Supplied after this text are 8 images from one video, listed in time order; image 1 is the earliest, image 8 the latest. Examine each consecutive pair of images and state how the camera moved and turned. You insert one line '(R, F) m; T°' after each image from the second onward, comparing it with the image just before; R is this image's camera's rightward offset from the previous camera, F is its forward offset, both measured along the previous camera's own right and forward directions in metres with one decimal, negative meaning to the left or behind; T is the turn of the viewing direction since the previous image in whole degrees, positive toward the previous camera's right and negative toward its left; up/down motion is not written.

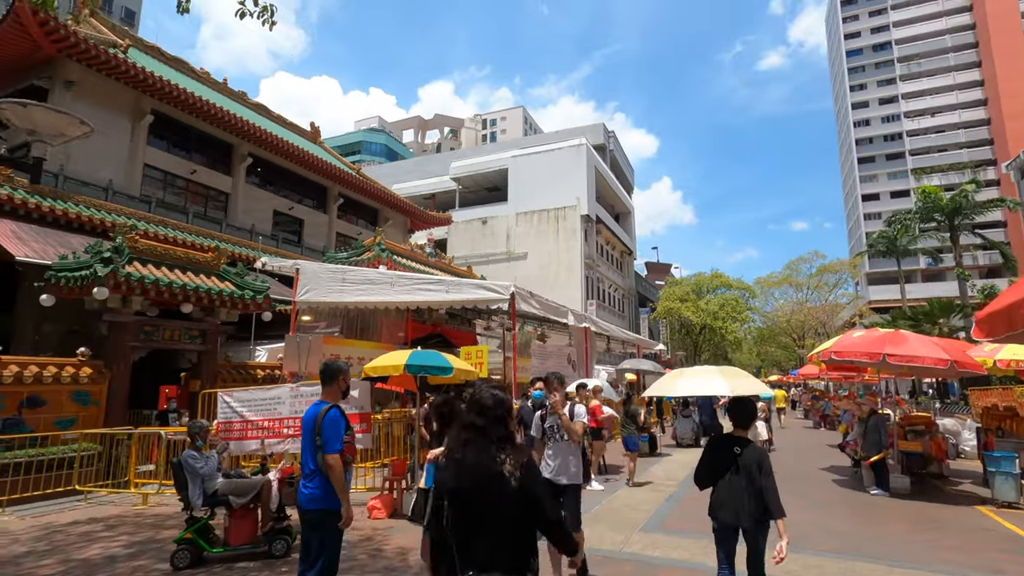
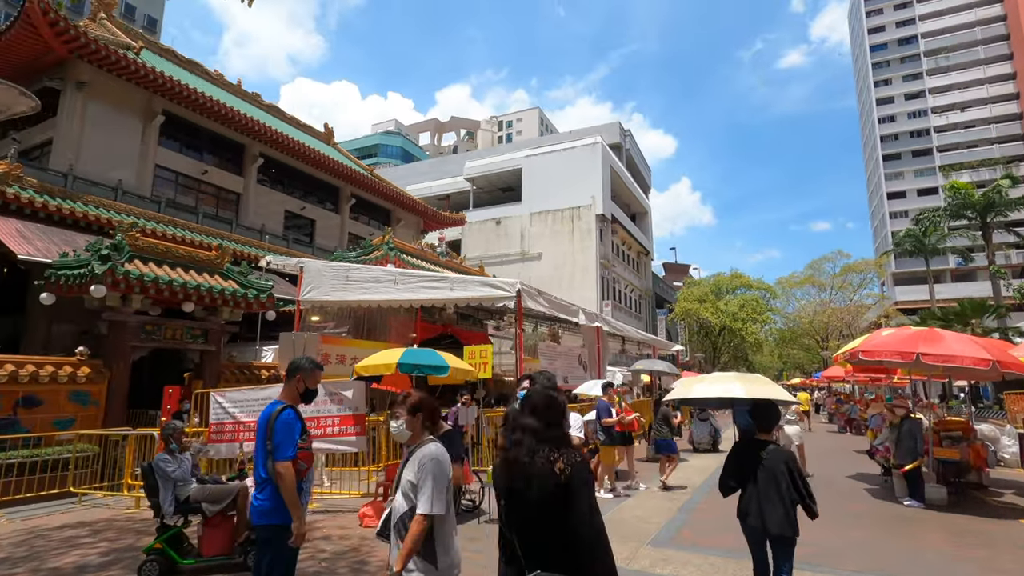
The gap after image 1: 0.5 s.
(+0.2, +0.4) m; -2°
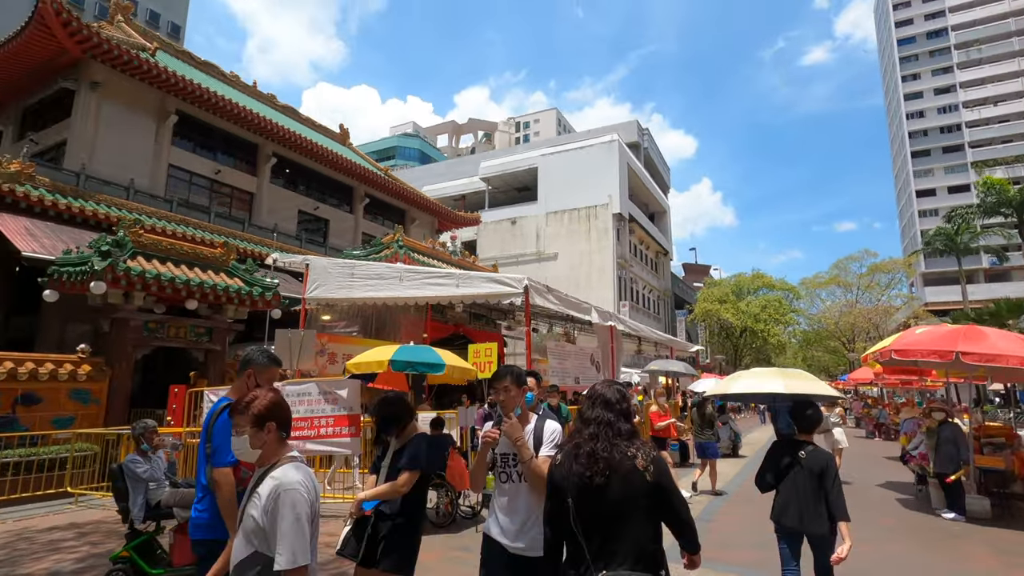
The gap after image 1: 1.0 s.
(+0.2, +0.4) m; -2°
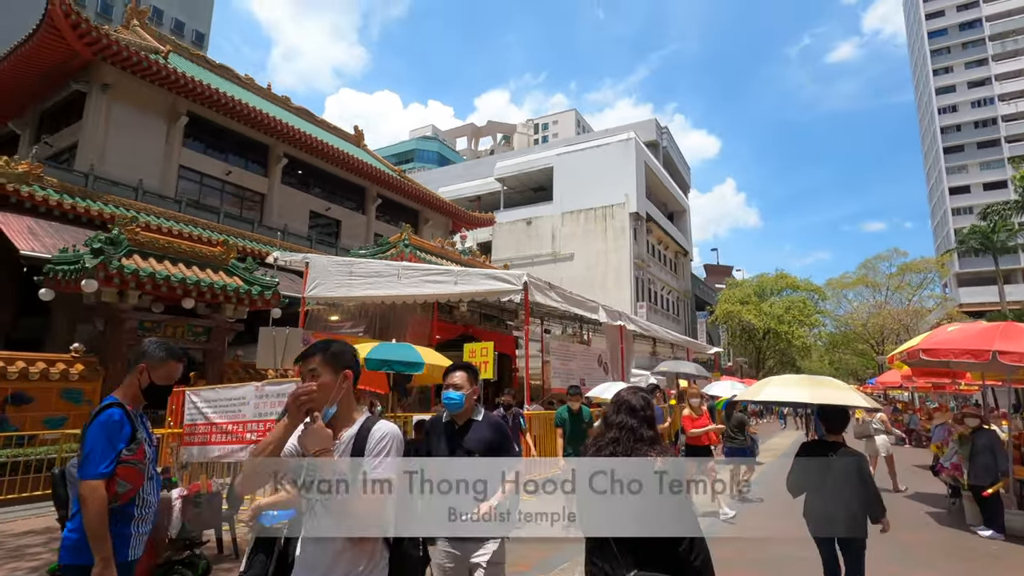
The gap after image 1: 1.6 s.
(+0.3, +0.4) m; -2°
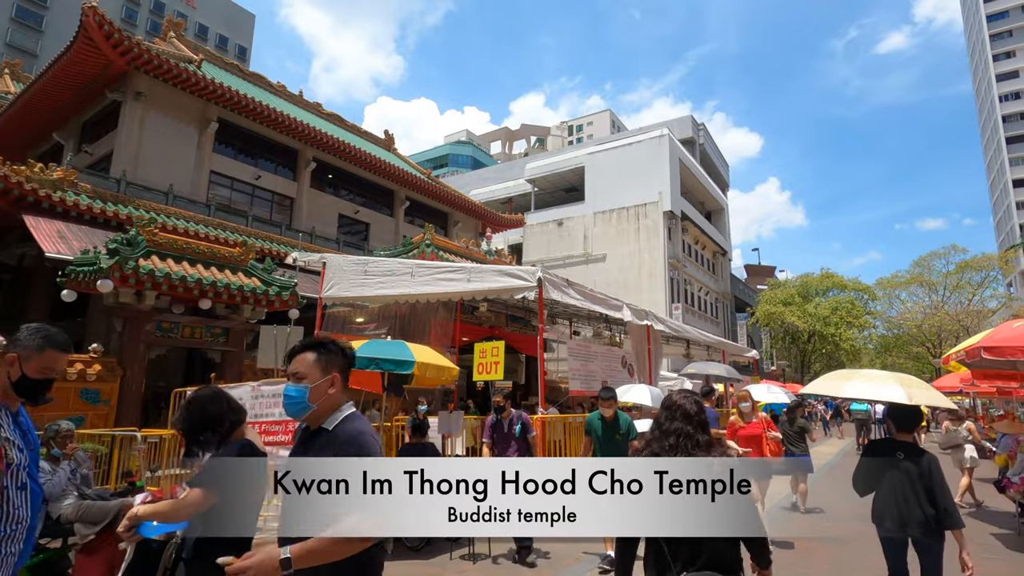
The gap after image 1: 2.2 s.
(+0.4, +0.4) m; -4°
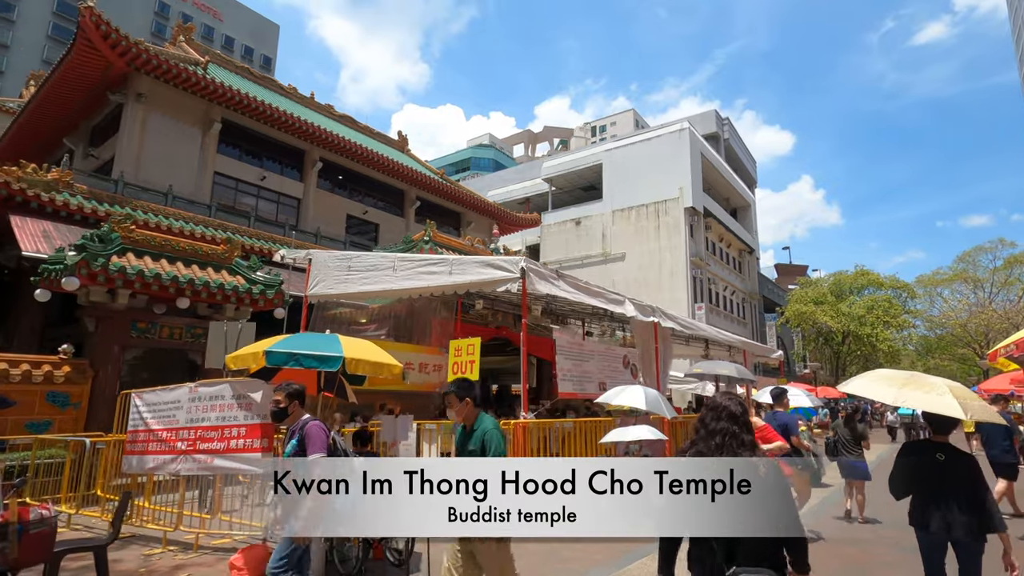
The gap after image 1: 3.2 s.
(+0.6, +0.8) m; -3°
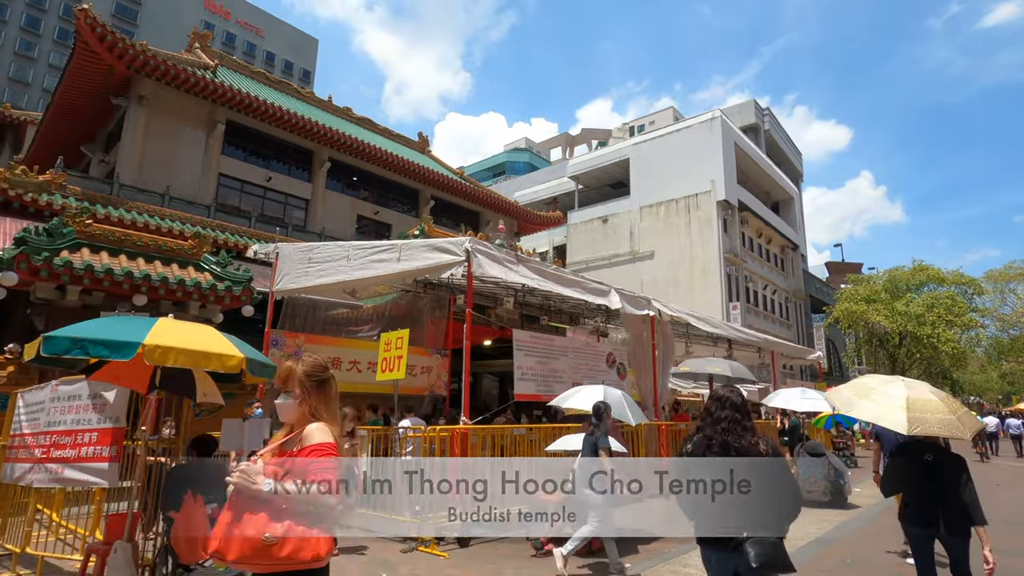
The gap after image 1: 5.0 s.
(+1.2, +1.1) m; -5°
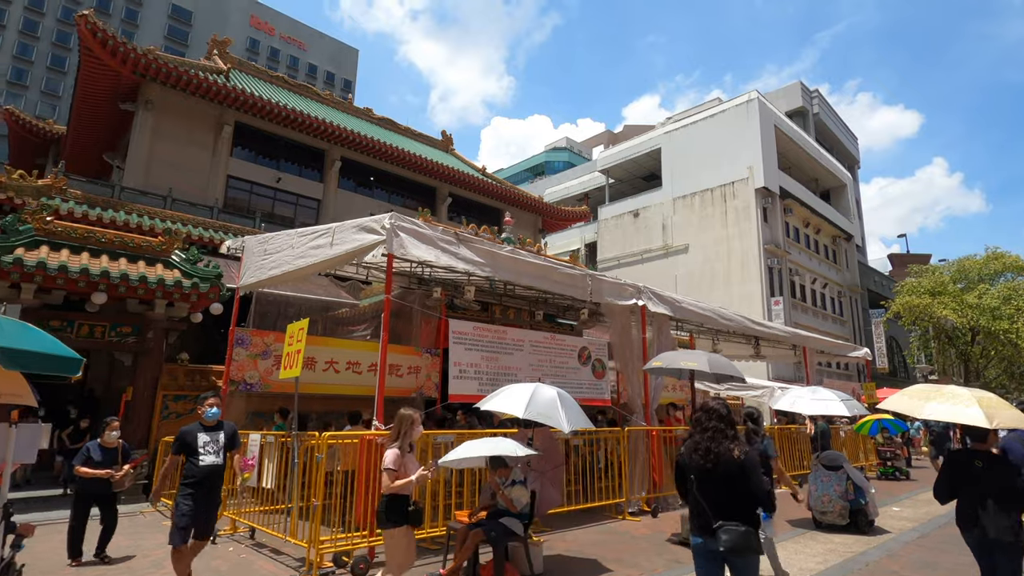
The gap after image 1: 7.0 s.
(+1.2, +1.0) m; -5°
